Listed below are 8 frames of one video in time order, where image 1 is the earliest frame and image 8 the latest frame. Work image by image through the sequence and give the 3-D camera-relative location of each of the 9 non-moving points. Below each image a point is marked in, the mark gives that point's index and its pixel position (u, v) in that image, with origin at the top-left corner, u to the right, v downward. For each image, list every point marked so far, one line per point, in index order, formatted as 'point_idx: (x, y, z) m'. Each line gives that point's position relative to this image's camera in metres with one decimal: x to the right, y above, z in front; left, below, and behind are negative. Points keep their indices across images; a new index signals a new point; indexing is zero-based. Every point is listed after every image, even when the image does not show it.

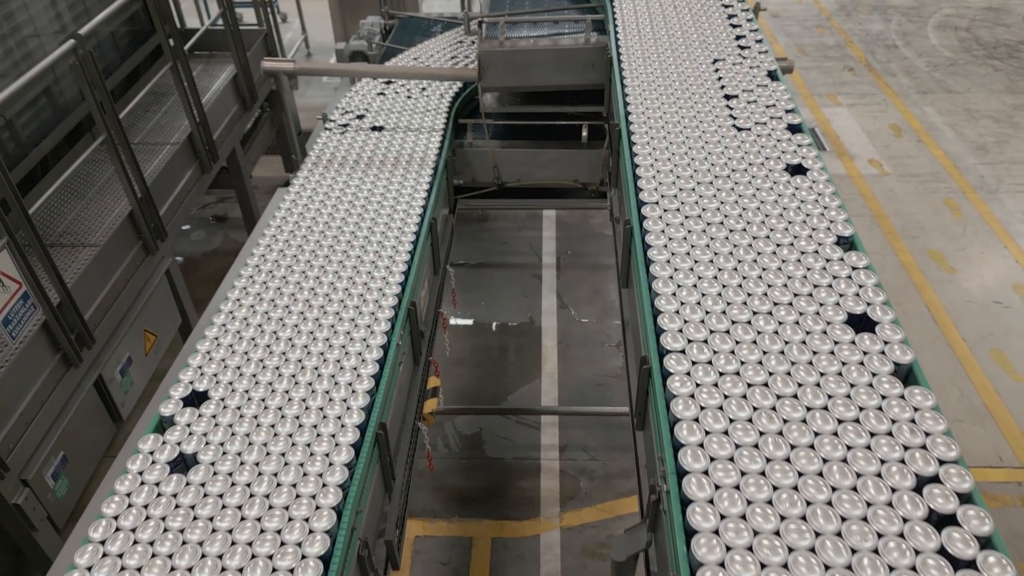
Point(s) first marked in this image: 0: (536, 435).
0: (+0.2, -0.9, +5.1) m
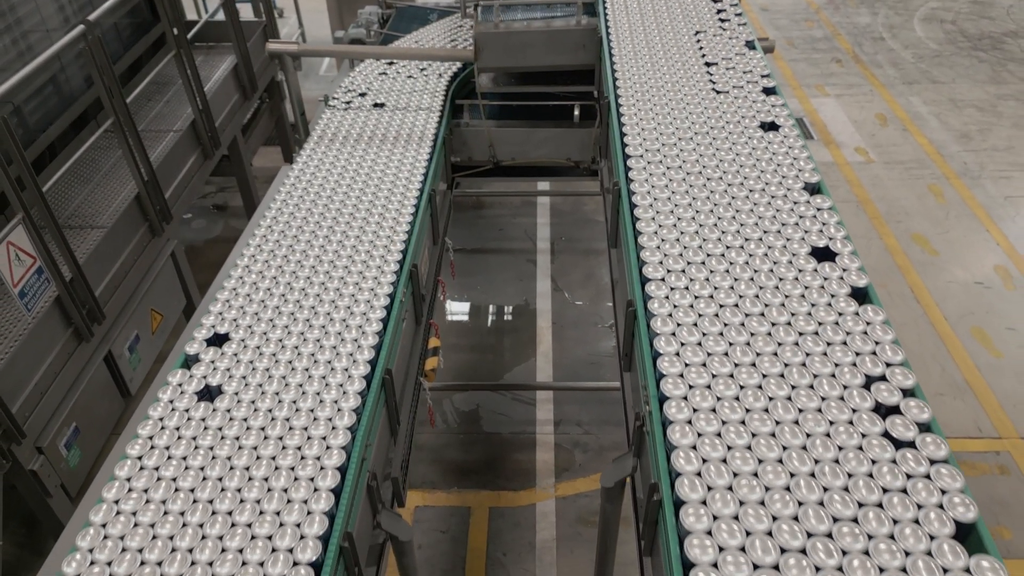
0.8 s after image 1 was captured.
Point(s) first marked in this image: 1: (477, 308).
0: (+0.1, -0.8, +5.2) m
1: (-0.3, -0.2, +6.1) m
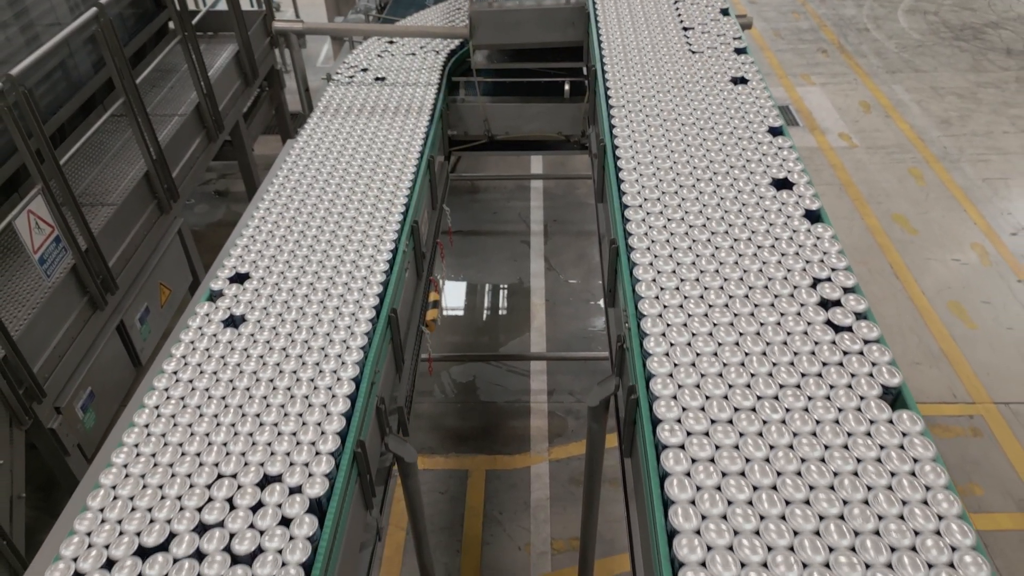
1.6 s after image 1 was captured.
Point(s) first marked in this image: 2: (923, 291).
0: (+0.1, -0.6, +5.4) m
1: (-0.3, 0.0, +6.3) m
2: (+3.2, 0.0, +6.1) m
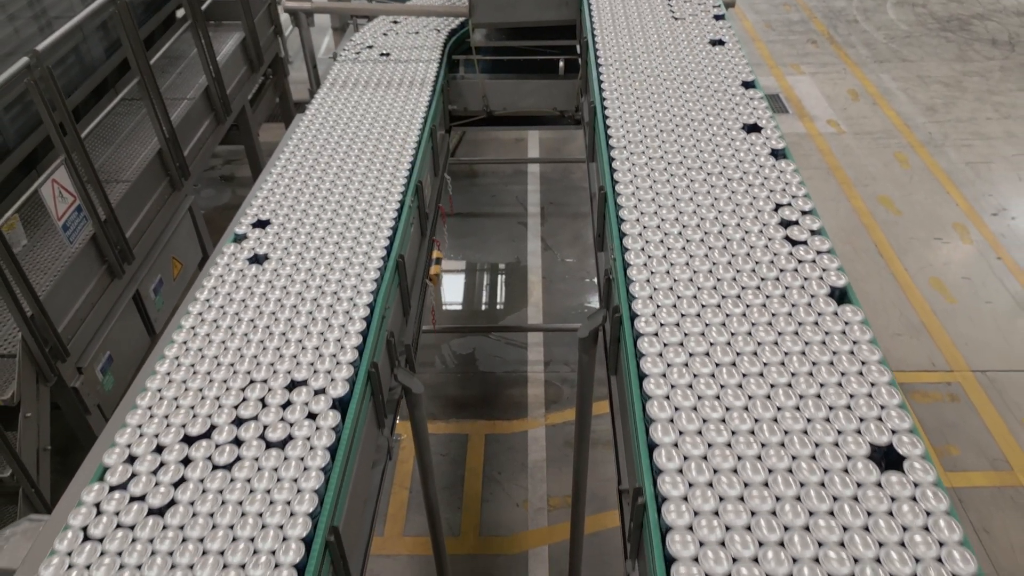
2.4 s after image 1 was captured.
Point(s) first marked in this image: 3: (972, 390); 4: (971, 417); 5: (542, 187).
0: (+0.1, -0.5, +5.7) m
1: (-0.3, +0.2, +6.5) m
2: (+3.2, +0.2, +6.3) m
3: (+3.1, -0.7, +5.3) m
4: (+3.0, -0.8, +5.1) m
5: (+0.3, +1.0, +7.4) m
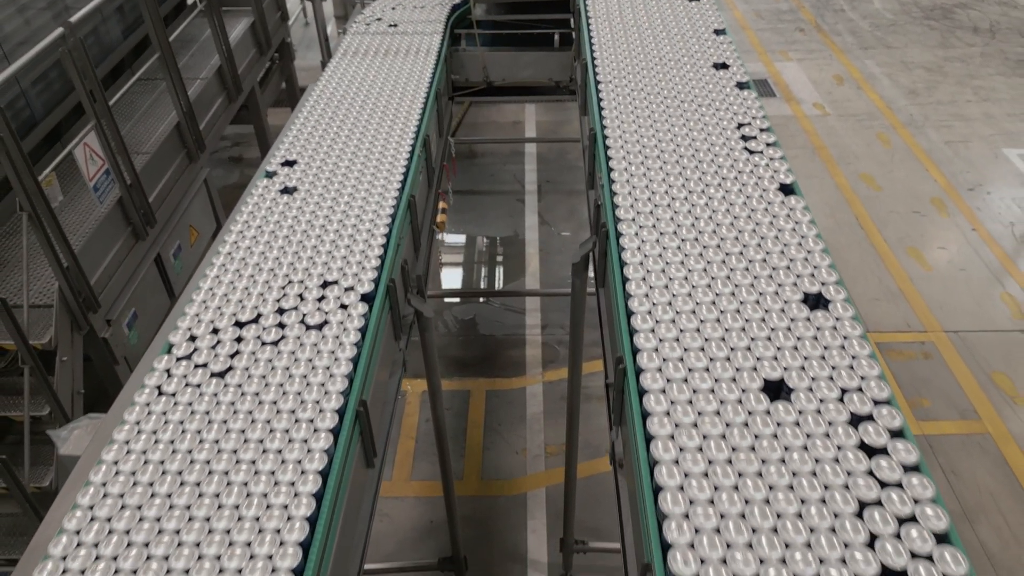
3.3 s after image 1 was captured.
0: (+0.1, -0.2, +6.0) m
1: (-0.4, +0.4, +6.9) m
2: (+3.2, +0.4, +6.7) m
3: (+3.1, -0.4, +5.6) m
4: (+3.0, -0.6, +5.4) m
5: (+0.3, +1.2, +7.7) m
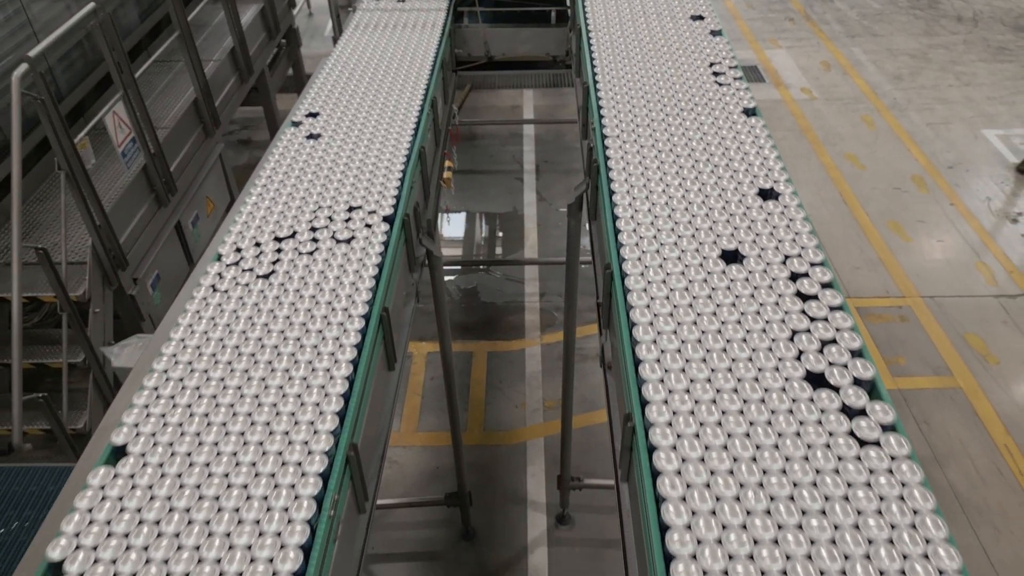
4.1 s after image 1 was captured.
0: (+0.1, 0.0, +6.3) m
1: (-0.4, +0.7, +7.2) m
2: (+3.2, +0.7, +7.0) m
3: (+3.1, -0.2, +5.9) m
4: (+3.0, -0.3, +5.7) m
5: (+0.3, +1.4, +8.1) m
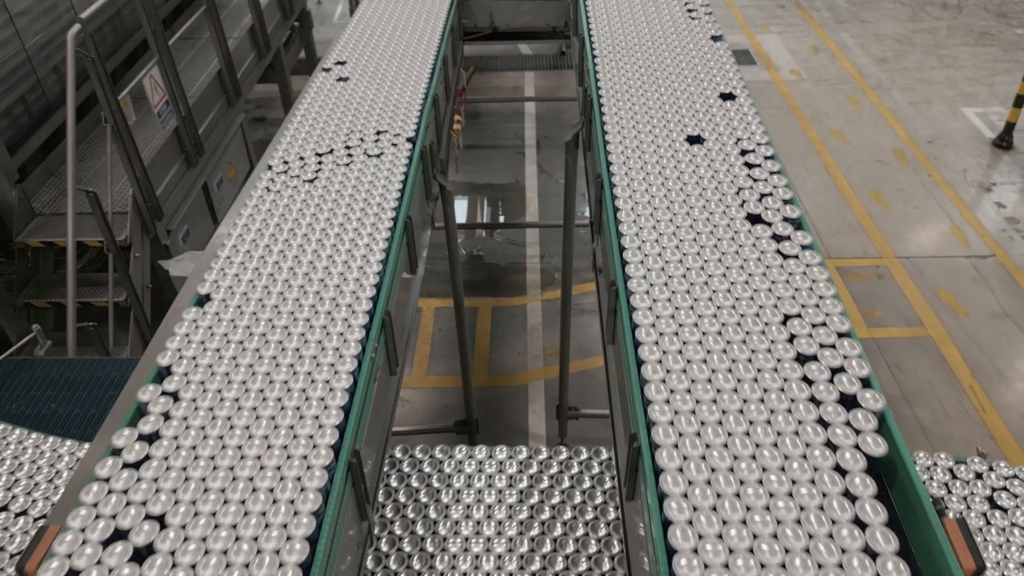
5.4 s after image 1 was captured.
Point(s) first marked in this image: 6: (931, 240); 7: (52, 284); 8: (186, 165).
0: (+0.1, +0.3, +6.7) m
1: (-0.3, +1.0, +7.6) m
2: (+3.2, +1.0, +7.4) m
3: (+3.1, +0.1, +6.3) m
4: (+3.0, 0.0, +6.1) m
5: (+0.3, +1.8, +8.5) m
6: (+3.6, +0.4, +6.7) m
7: (-2.8, 0.0, +4.9) m
8: (-2.2, +0.9, +5.4) m
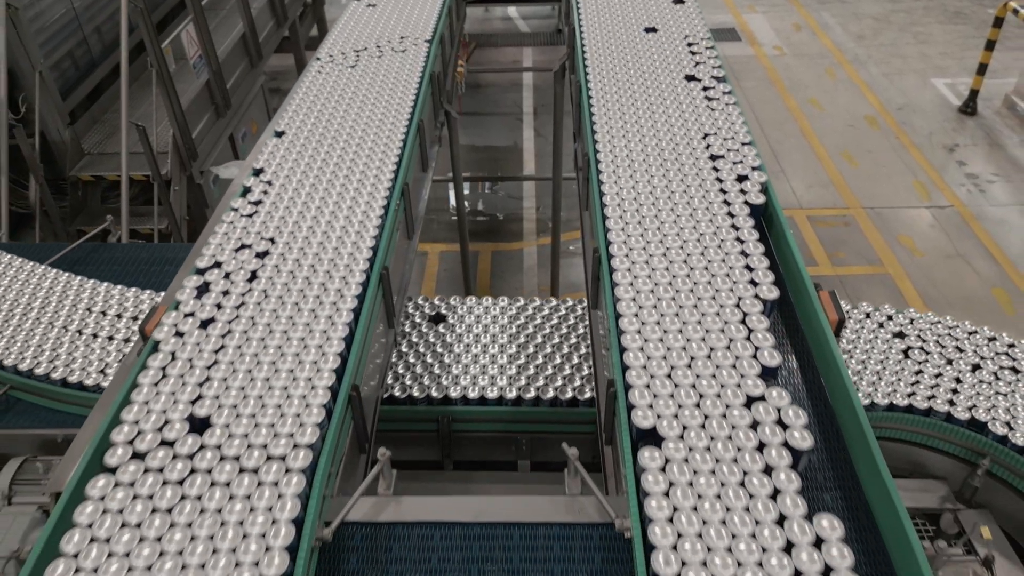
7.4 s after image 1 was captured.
0: (+0.1, +0.8, +7.3) m
1: (-0.4, +1.5, +8.2) m
2: (+3.2, +1.4, +8.0) m
3: (+3.1, +0.6, +6.9) m
4: (+3.0, +0.5, +6.7) m
5: (+0.3, +2.2, +9.1) m
6: (+3.5, +0.9, +7.3) m
7: (-2.9, +0.5, +5.4) m
8: (-2.3, +1.3, +6.0) m
